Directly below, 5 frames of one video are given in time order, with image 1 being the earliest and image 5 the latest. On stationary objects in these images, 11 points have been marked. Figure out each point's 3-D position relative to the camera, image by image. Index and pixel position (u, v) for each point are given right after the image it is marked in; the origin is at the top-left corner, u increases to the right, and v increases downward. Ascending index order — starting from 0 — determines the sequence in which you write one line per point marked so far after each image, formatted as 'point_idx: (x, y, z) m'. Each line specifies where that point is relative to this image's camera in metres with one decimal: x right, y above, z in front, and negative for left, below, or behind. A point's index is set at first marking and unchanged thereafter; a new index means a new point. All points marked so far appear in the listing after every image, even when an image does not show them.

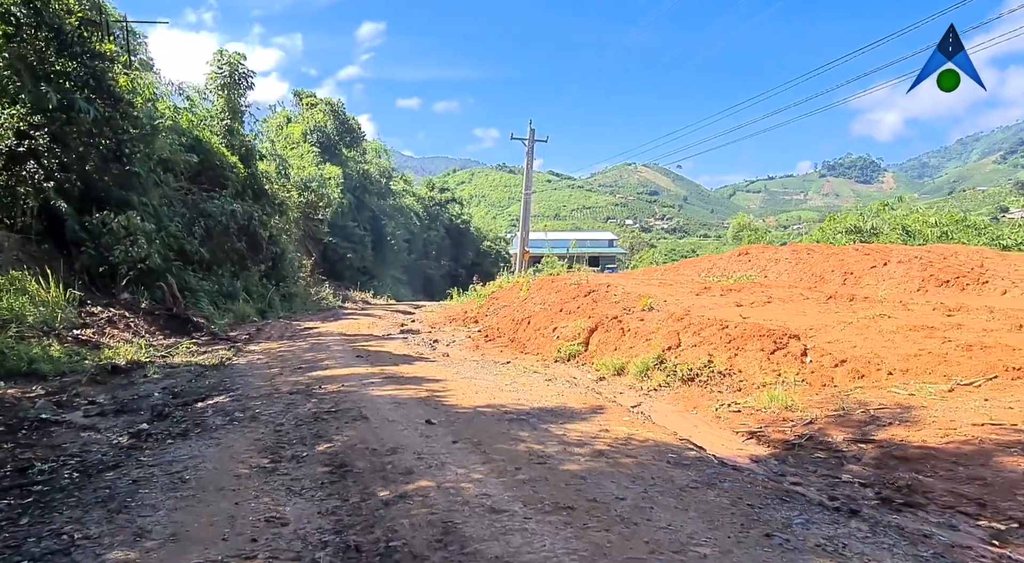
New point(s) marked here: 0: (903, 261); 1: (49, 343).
0: (+7.4, +0.4, +12.2) m
1: (-6.8, -0.9, +9.5) m
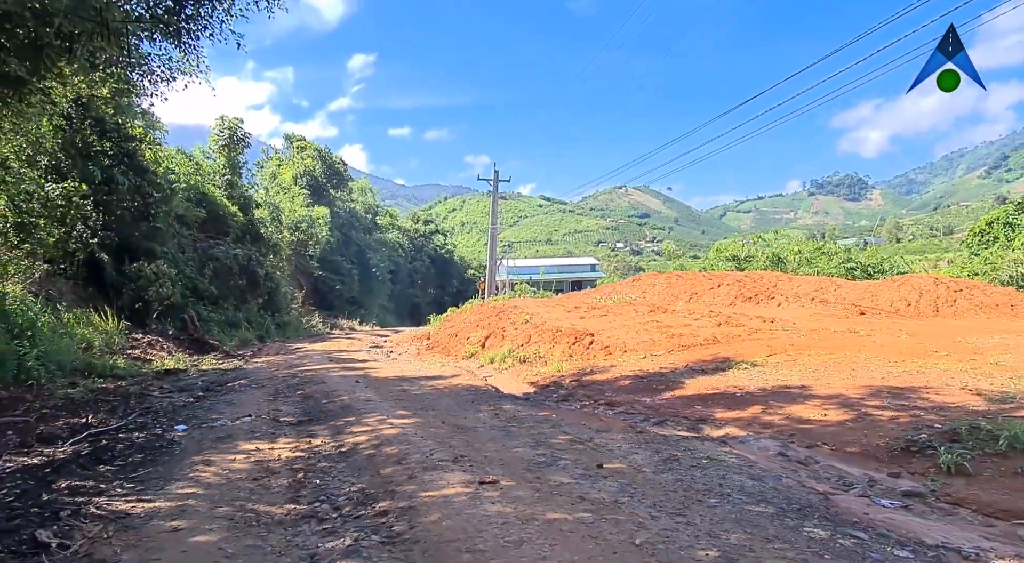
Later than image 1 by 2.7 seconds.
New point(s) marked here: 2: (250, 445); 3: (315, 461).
0: (+5.6, -0.1, +16.9) m
1: (-8.5, -1.6, +14.0) m
2: (-2.3, -1.5, +5.8) m
3: (-1.6, -1.4, +5.2) m
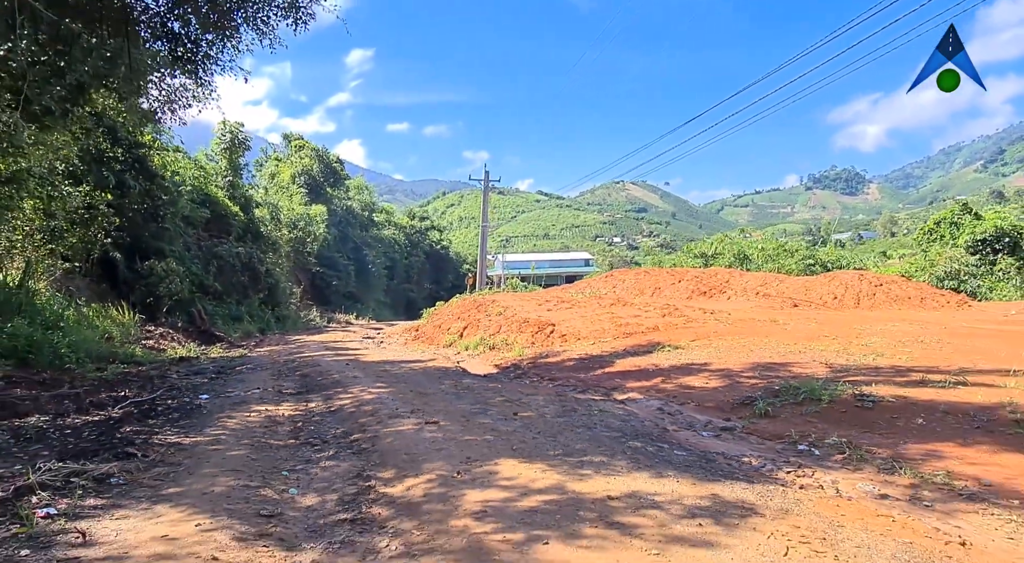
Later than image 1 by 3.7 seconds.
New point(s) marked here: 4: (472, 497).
0: (+5.0, +0.1, +18.6) m
1: (-9.1, -1.6, +15.7) m
2: (-2.9, -1.4, +7.5) m
3: (-2.1, -1.4, +6.9) m
4: (-0.2, -1.2, +3.7) m
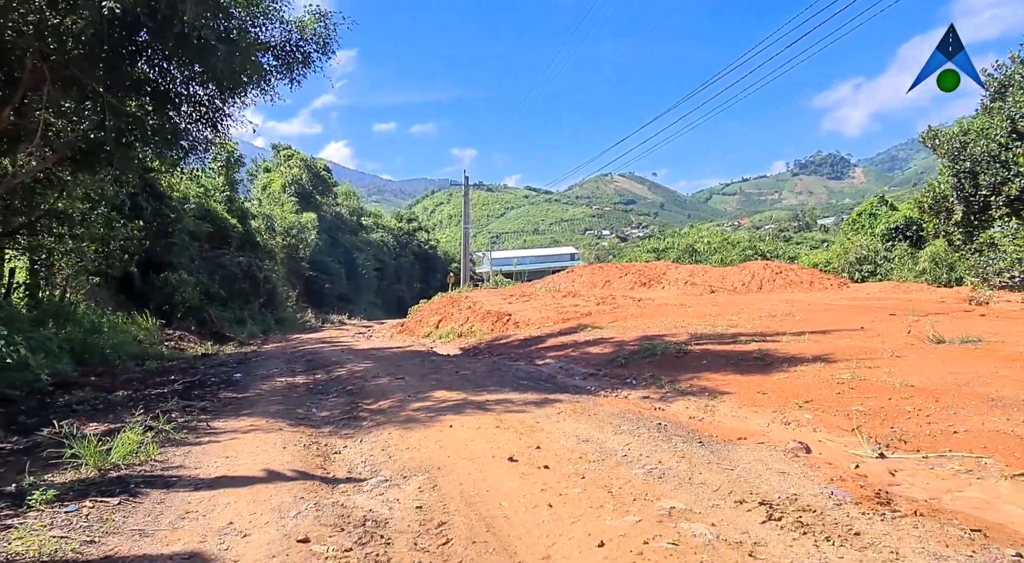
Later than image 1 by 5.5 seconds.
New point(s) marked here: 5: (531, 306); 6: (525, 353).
0: (+4.0, +0.3, +21.6) m
1: (-9.9, -1.9, +18.6) m
2: (-3.7, -1.6, +10.5) m
3: (-2.9, -1.5, +9.9) m
4: (-1.0, -1.2, +6.6) m
5: (+0.5, -0.6, +17.4) m
6: (+0.2, -1.3, +11.6) m
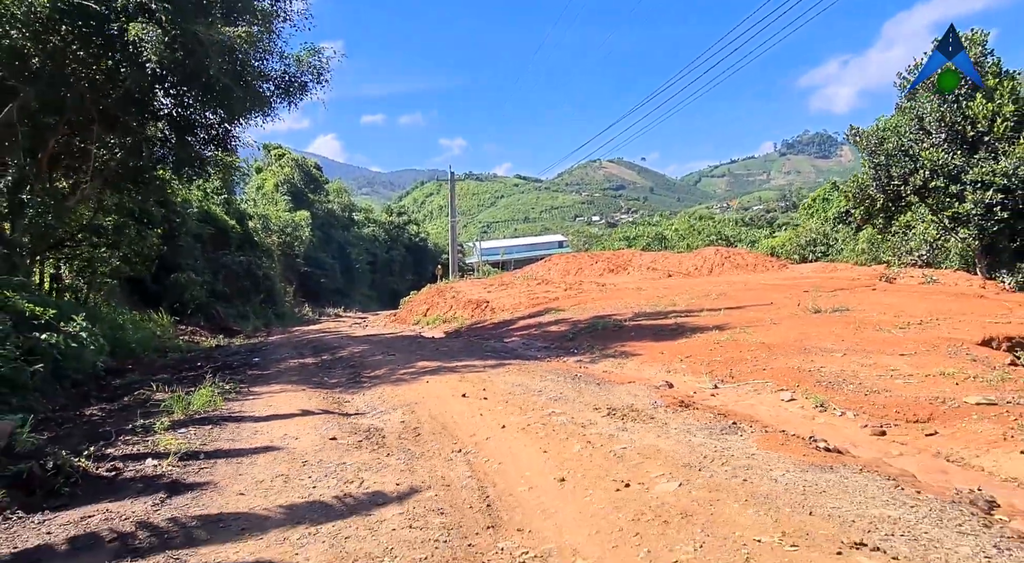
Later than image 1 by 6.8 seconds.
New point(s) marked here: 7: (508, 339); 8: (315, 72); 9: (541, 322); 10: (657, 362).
0: (+3.3, +0.8, +23.7) m
1: (-10.5, -1.9, +20.6) m
2: (-4.2, -1.5, +12.5) m
3: (-3.4, -1.5, +12.0) m
4: (-1.5, -1.2, +8.7) m
5: (-0.1, -0.4, +19.5) m
6: (-0.3, -1.1, +13.7) m
7: (-0.1, -1.1, +12.6) m
8: (-4.3, +4.6, +14.3) m
9: (+0.6, -0.9, +14.0) m
10: (+1.7, -1.0, +7.8) m
